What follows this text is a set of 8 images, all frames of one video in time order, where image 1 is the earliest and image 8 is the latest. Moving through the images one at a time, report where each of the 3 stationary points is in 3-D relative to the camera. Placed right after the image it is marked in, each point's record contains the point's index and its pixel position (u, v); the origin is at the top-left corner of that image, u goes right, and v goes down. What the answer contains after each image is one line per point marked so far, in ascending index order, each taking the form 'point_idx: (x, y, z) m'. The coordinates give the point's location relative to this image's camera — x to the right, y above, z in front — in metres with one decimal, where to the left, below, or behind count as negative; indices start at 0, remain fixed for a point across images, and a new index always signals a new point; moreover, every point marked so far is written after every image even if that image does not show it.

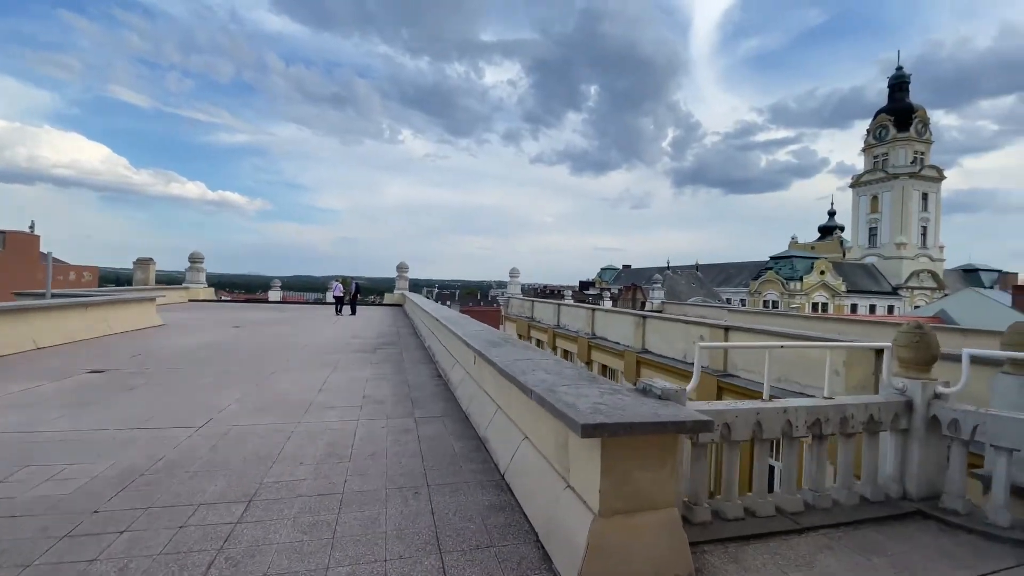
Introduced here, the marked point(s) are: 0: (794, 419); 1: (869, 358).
0: (+1.8, -0.8, +3.0) m
1: (+5.3, -1.0, +7.1) m
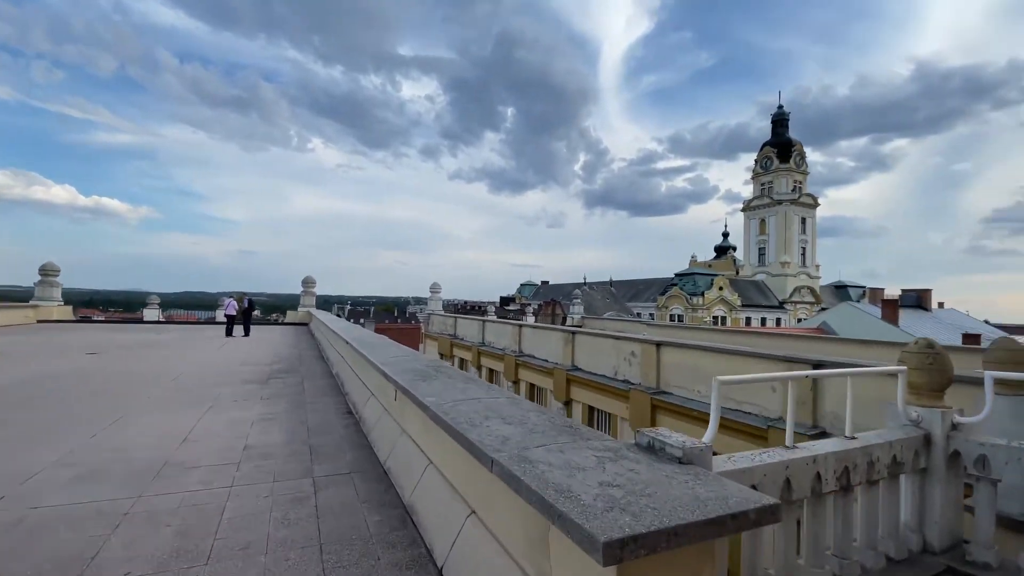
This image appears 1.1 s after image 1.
0: (+1.5, -0.9, +2.3) m
1: (+4.3, -1.2, +6.9) m
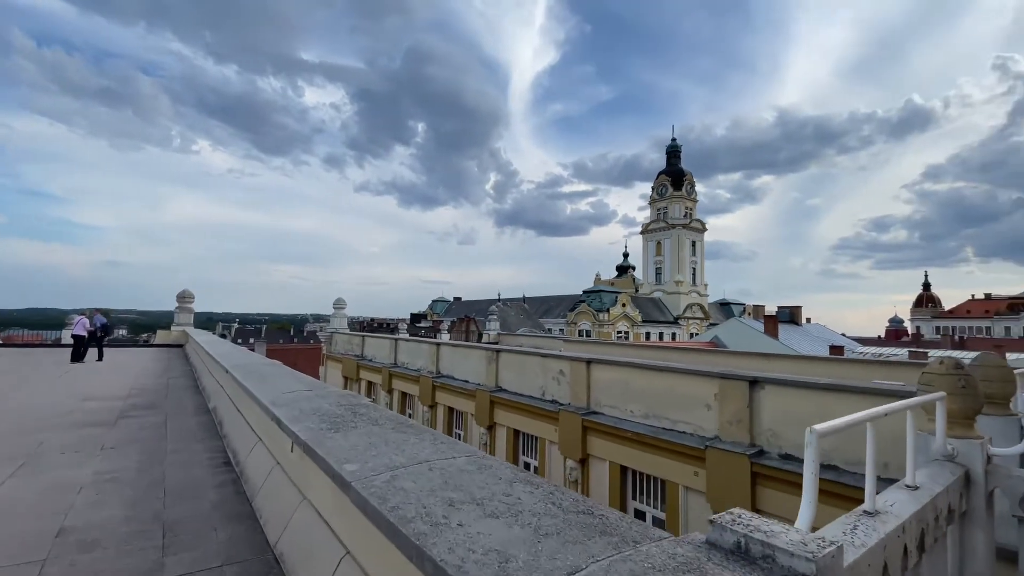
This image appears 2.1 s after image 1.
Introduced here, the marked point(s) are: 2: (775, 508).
0: (+1.4, -0.9, +1.7) m
1: (+3.3, -1.5, +6.8) m
2: (+3.5, -2.9, +6.2) m
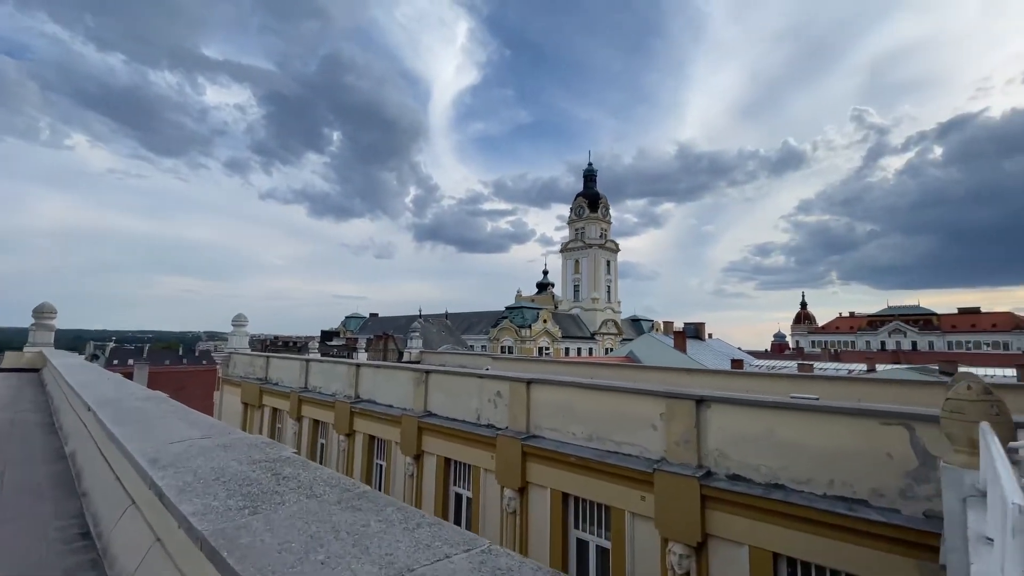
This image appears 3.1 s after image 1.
0: (+1.5, -1.0, +1.4) m
1: (+2.5, -1.7, +6.6) m
2: (+2.7, -3.1, +6.1) m
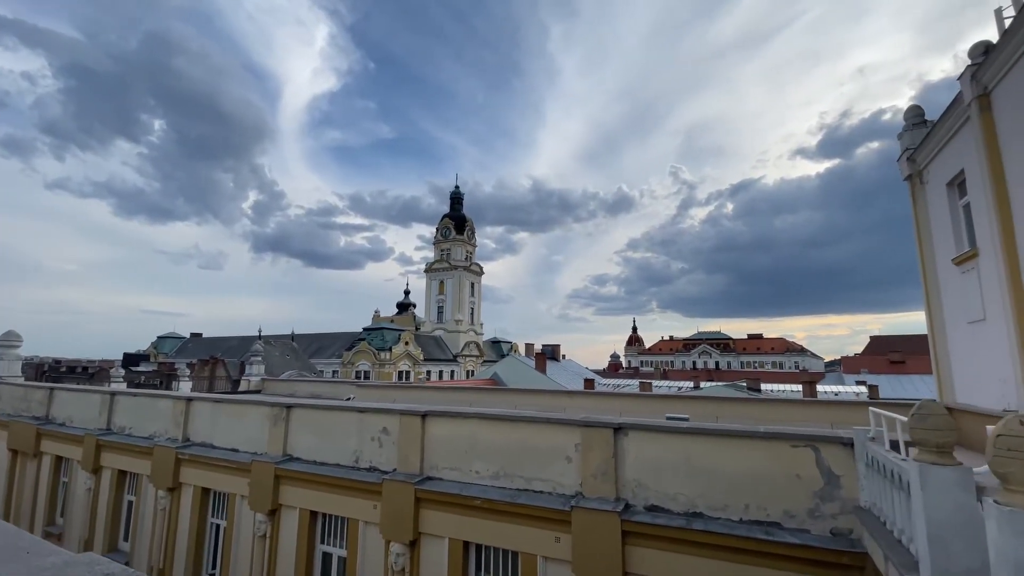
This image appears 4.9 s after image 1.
0: (+1.9, -1.0, +1.0) m
1: (+1.2, -2.0, +6.3) m
2: (+1.6, -3.4, +5.8) m
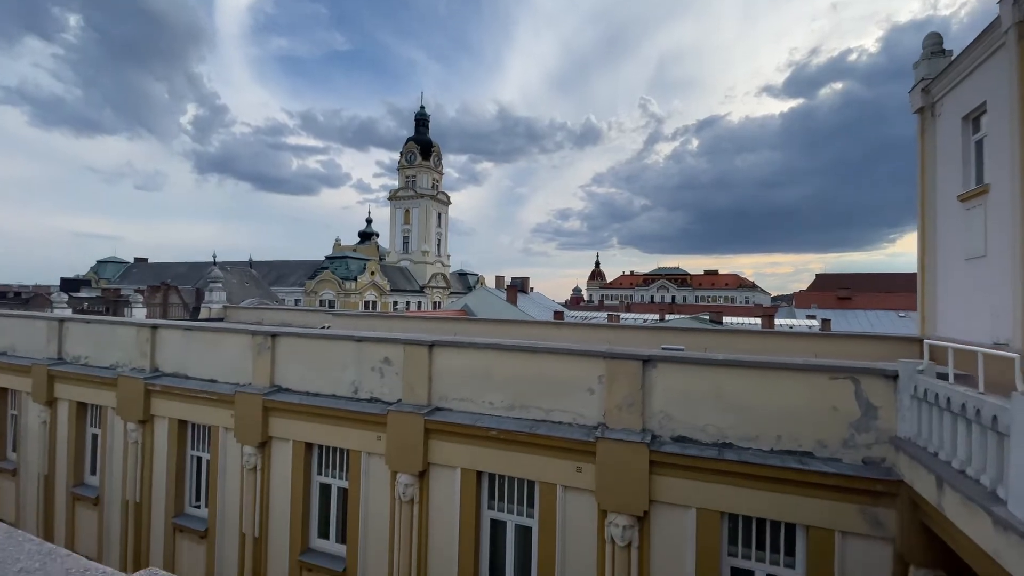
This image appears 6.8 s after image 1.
0: (+2.7, -0.8, +0.8) m
1: (+1.5, -1.1, +6.0) m
2: (+1.9, -2.5, +5.7) m
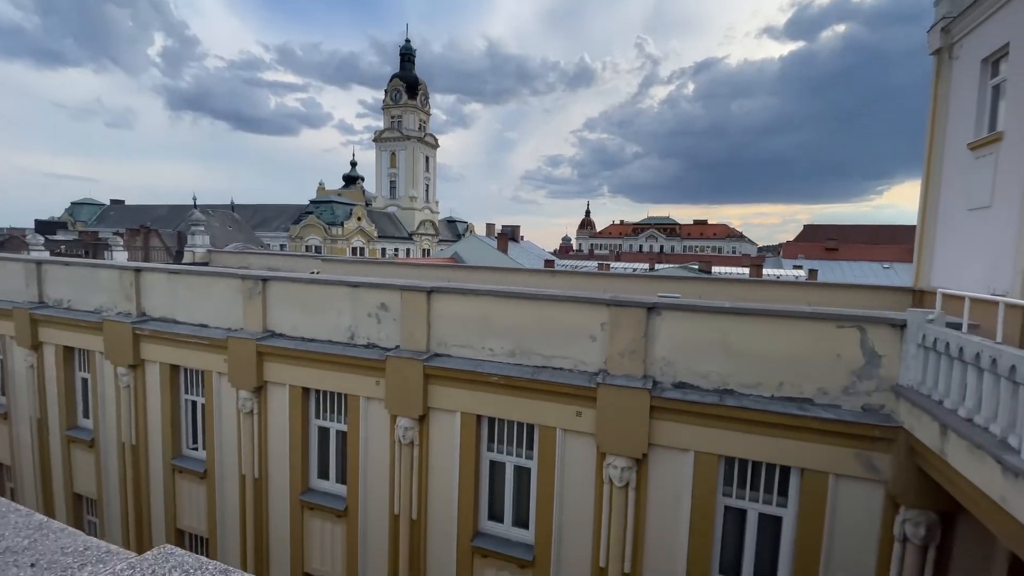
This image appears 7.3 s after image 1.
0: (+2.8, -0.8, +0.7) m
1: (+1.6, -0.4, +5.9) m
2: (+1.9, -1.9, +5.8) m
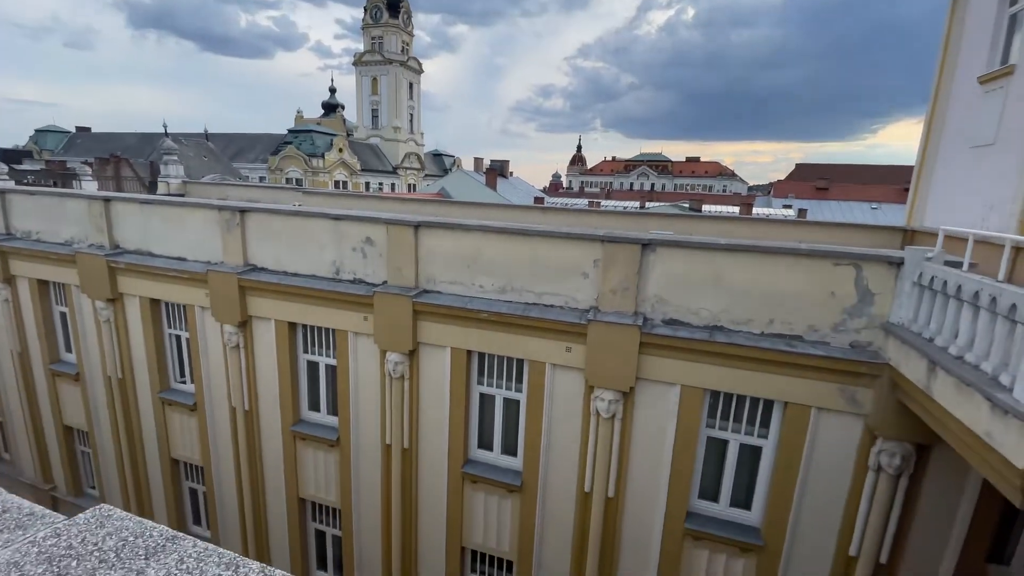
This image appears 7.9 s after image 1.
0: (+2.8, -0.7, +0.7) m
1: (+1.5, +0.4, +5.8) m
2: (+1.8, -1.1, +5.9) m
